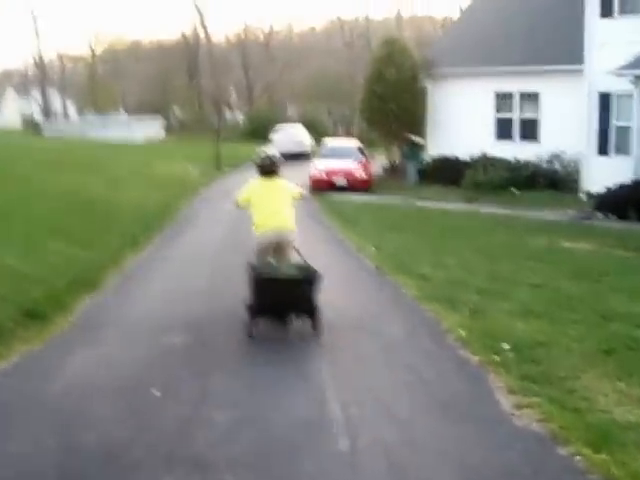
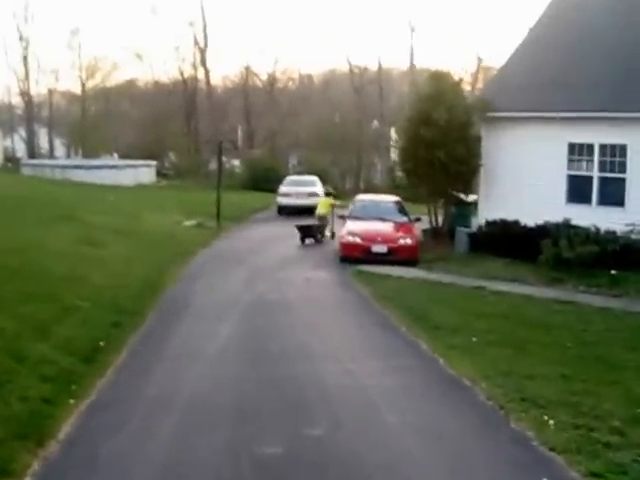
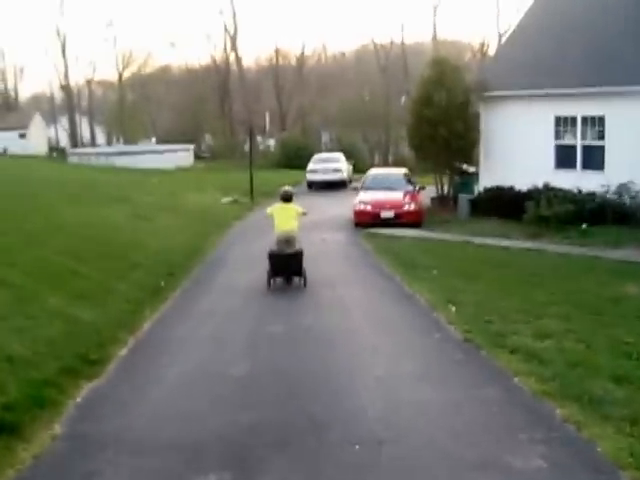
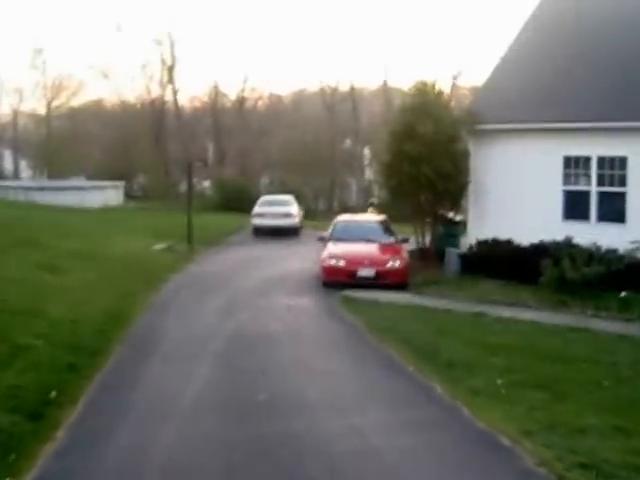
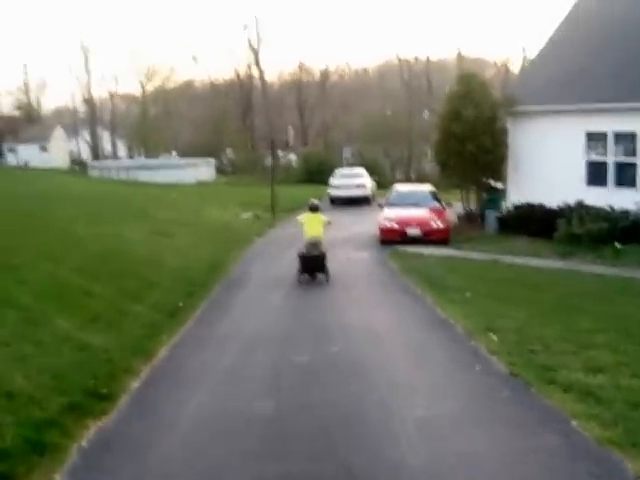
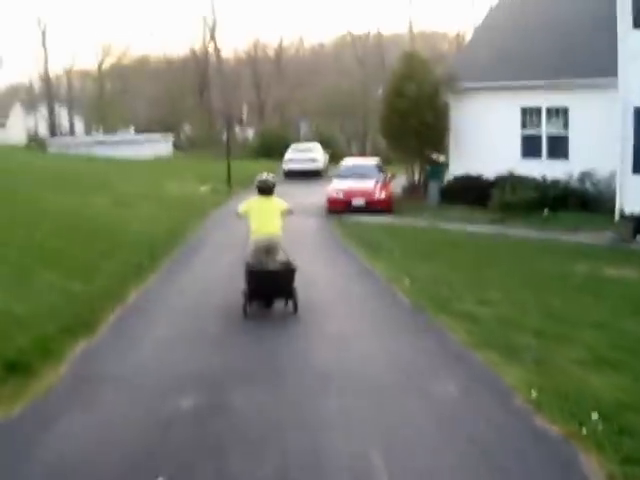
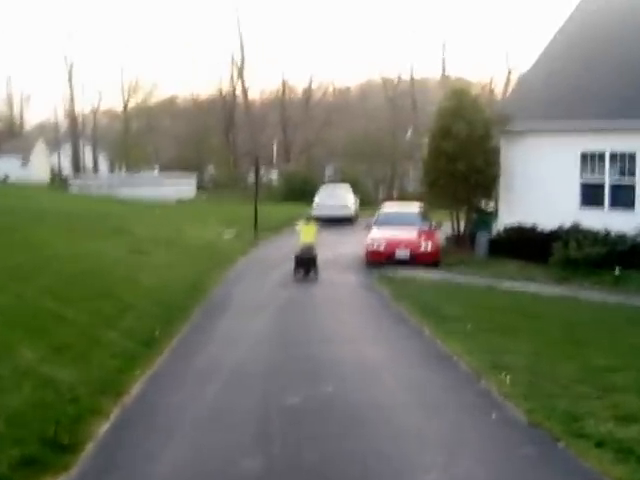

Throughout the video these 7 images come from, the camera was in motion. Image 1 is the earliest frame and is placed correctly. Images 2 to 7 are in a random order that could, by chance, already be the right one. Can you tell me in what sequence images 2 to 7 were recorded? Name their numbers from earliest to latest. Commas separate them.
6, 3, 5, 7, 2, 4
